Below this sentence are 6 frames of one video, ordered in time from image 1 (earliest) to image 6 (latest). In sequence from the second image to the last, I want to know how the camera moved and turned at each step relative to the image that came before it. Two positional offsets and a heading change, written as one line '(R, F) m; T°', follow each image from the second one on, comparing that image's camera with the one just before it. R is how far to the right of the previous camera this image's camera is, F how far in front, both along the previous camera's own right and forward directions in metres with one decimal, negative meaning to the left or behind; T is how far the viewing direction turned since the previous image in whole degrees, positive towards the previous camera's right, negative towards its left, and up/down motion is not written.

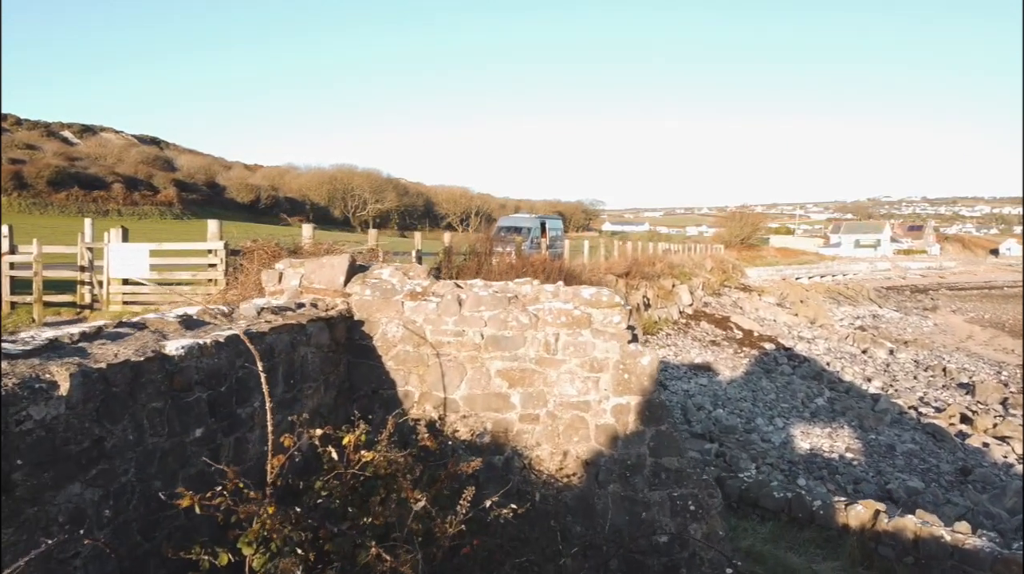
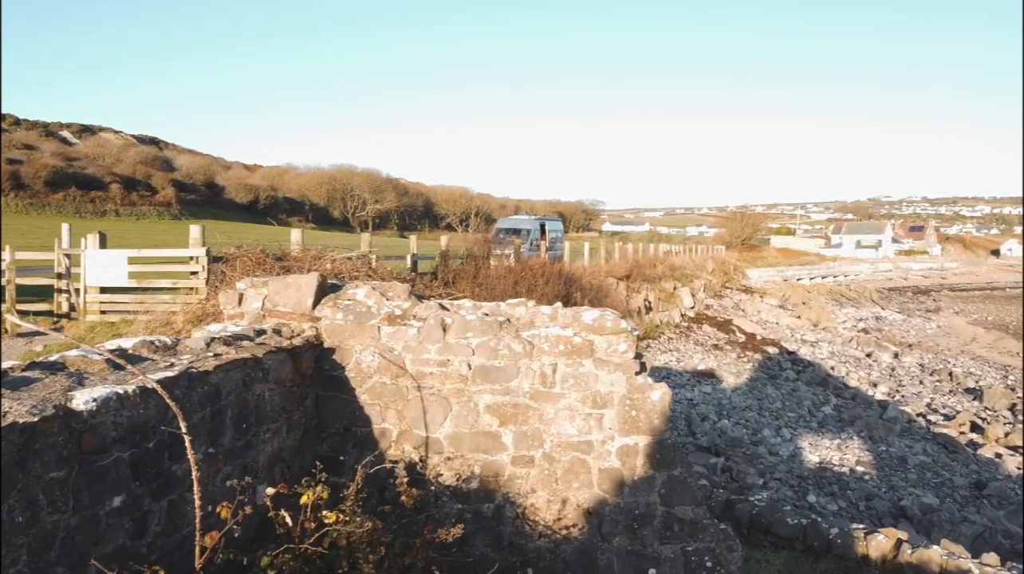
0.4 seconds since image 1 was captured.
(0.0, +0.4) m; 0°
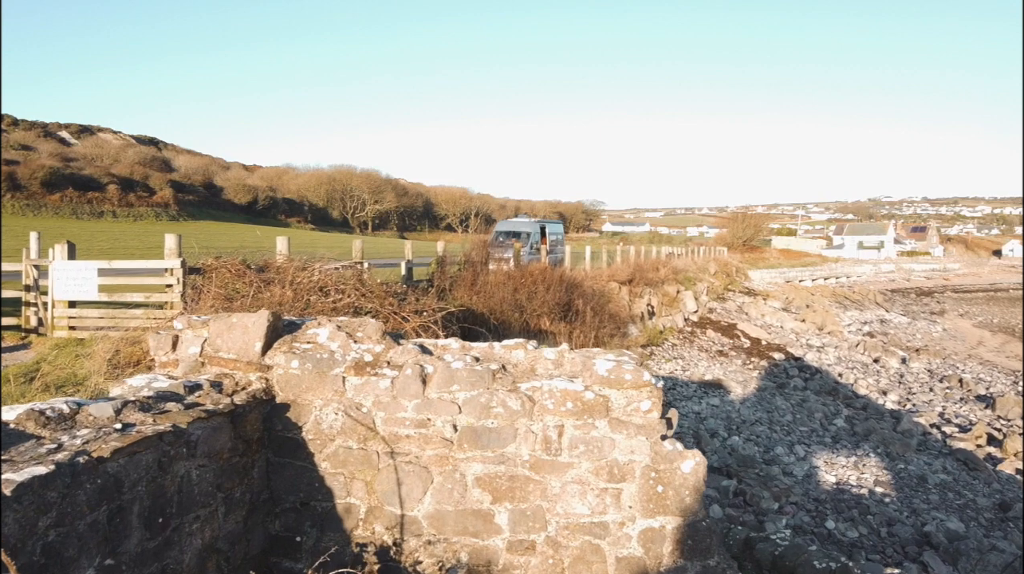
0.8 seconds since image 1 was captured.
(0.0, +0.5) m; 0°
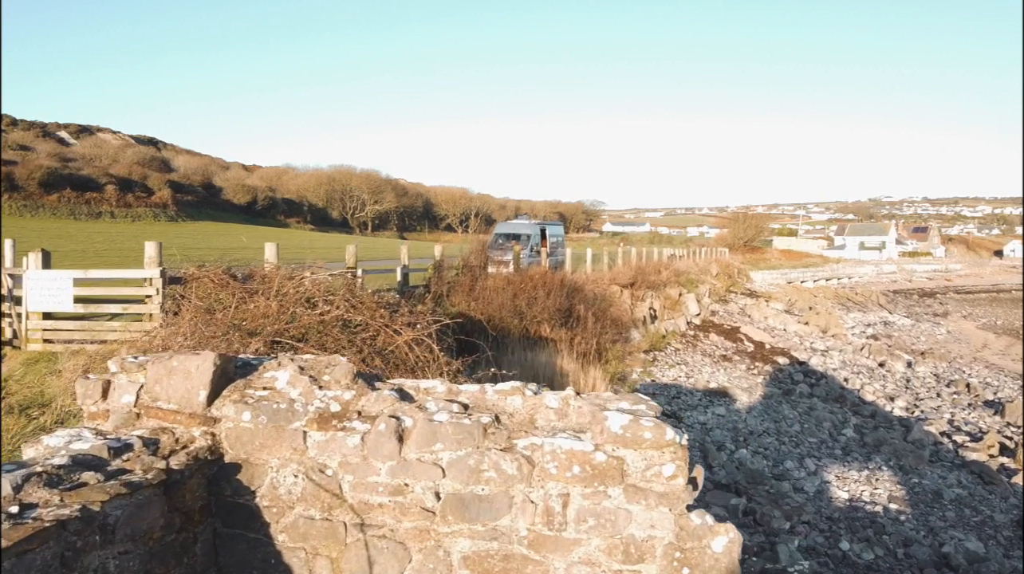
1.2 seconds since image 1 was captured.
(0.0, +0.4) m; 0°
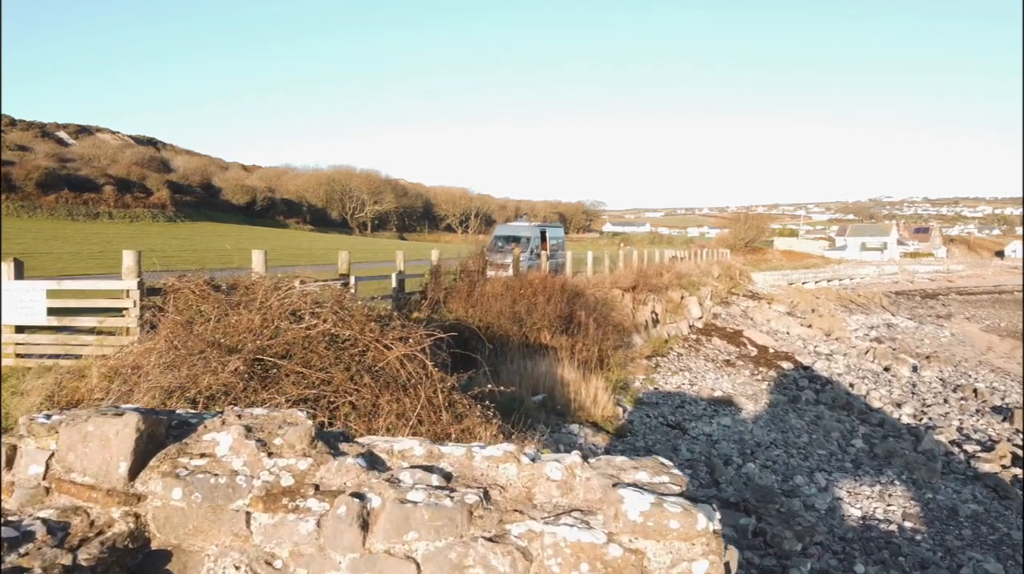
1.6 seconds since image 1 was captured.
(0.0, +0.4) m; 0°
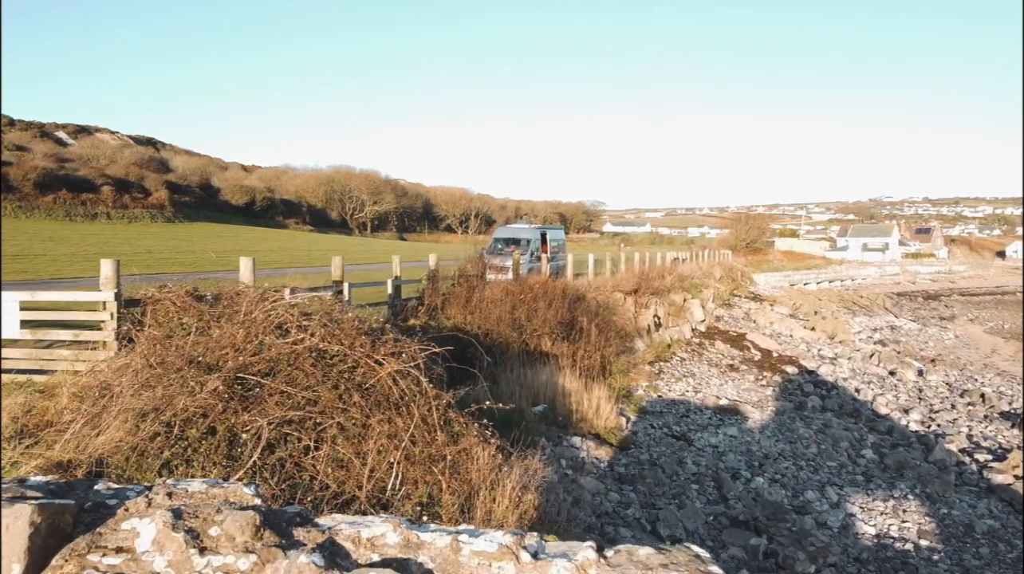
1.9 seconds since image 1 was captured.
(0.0, +0.3) m; 0°
